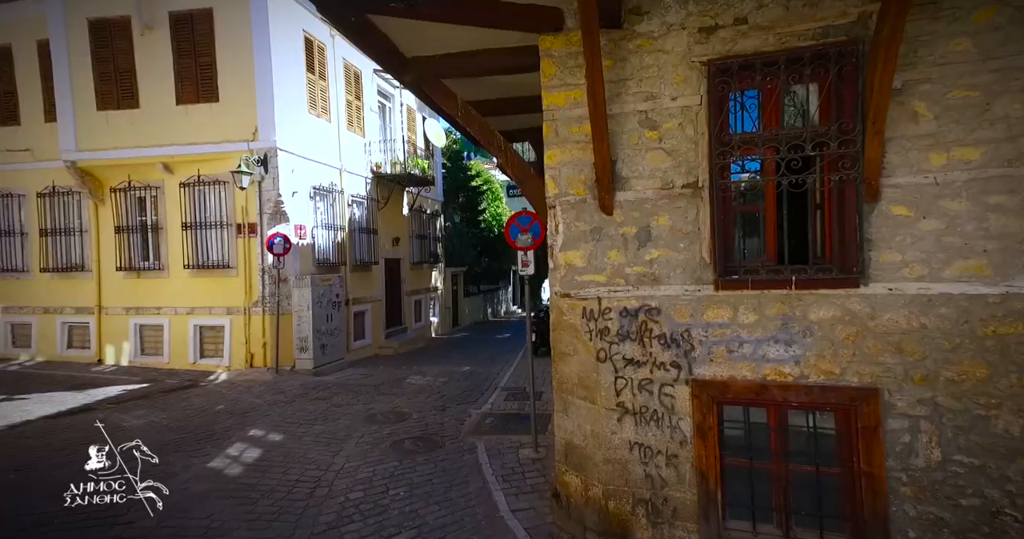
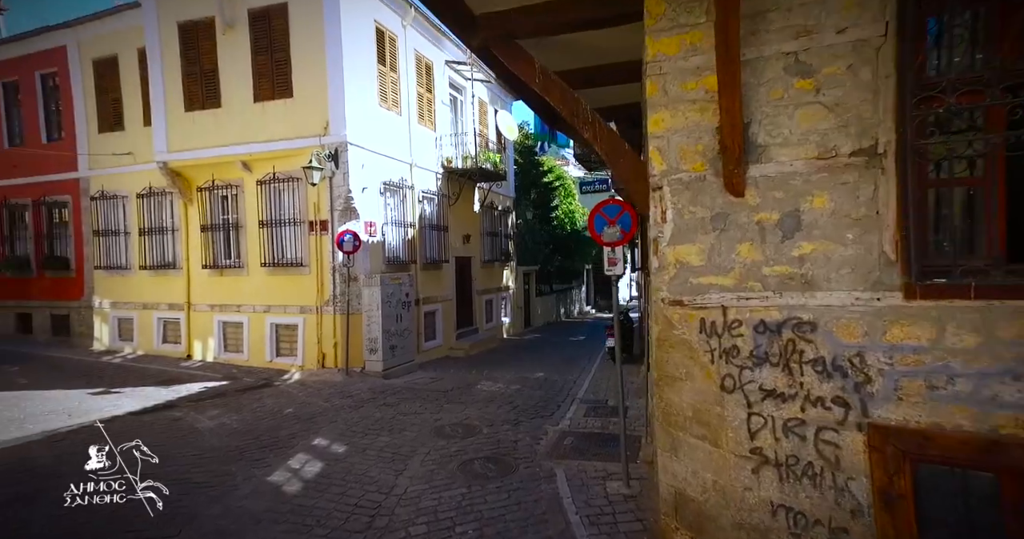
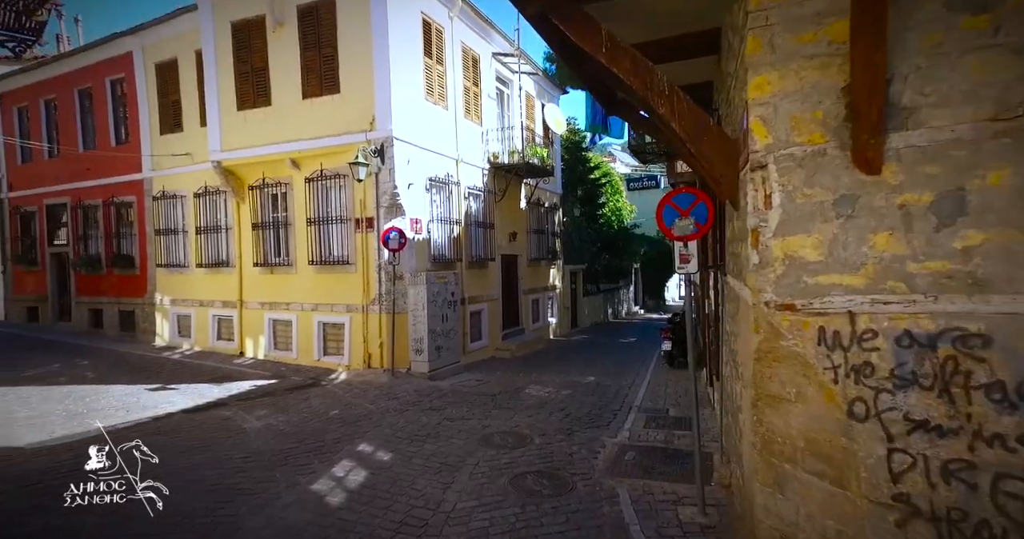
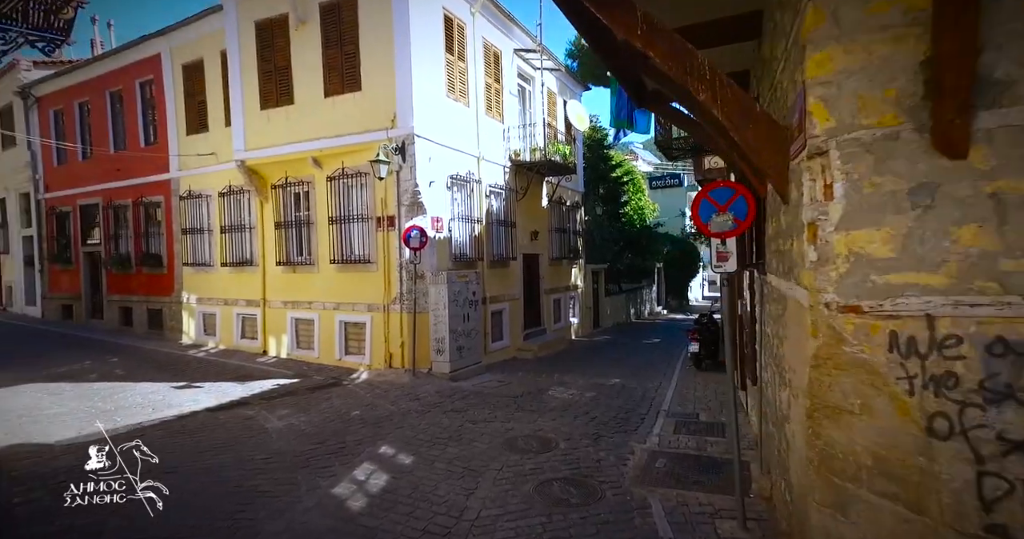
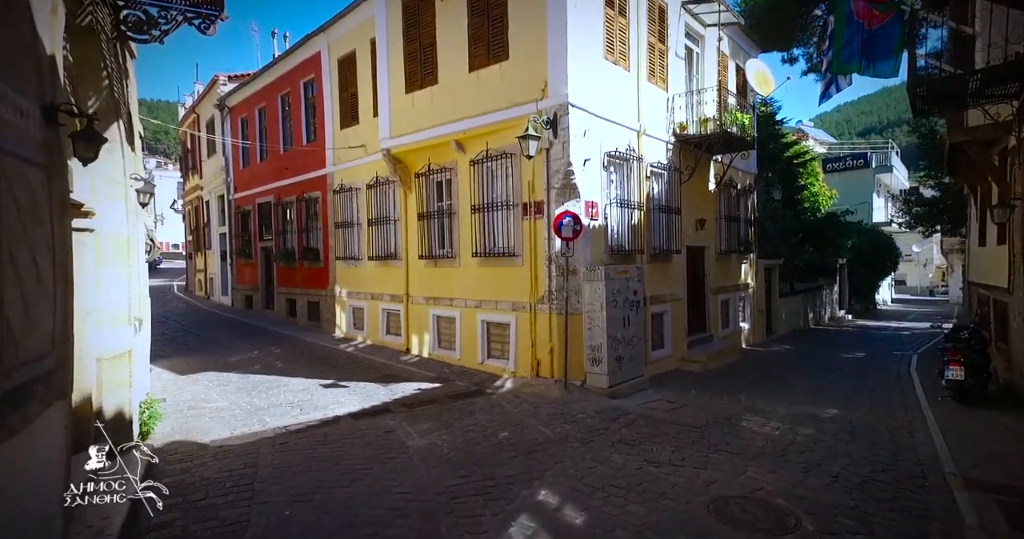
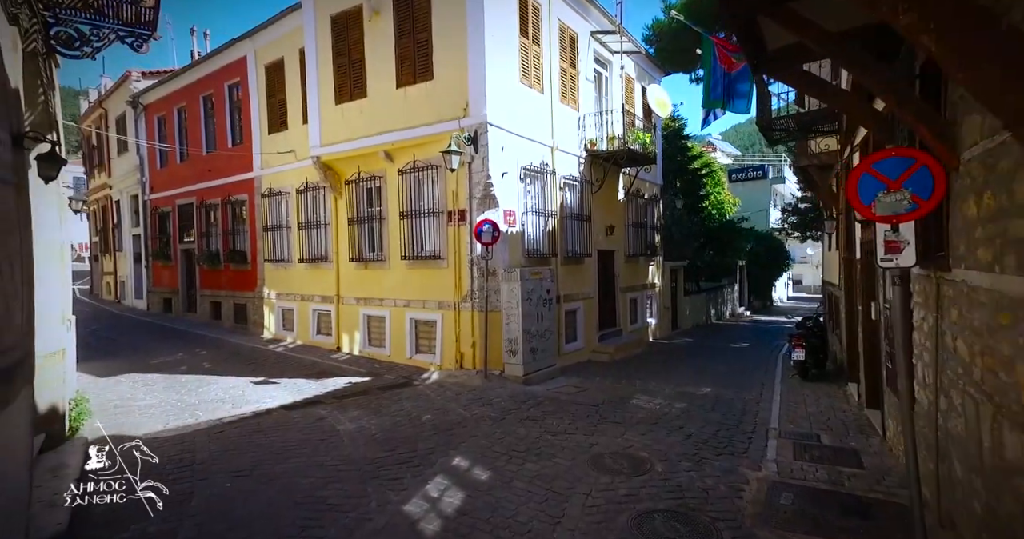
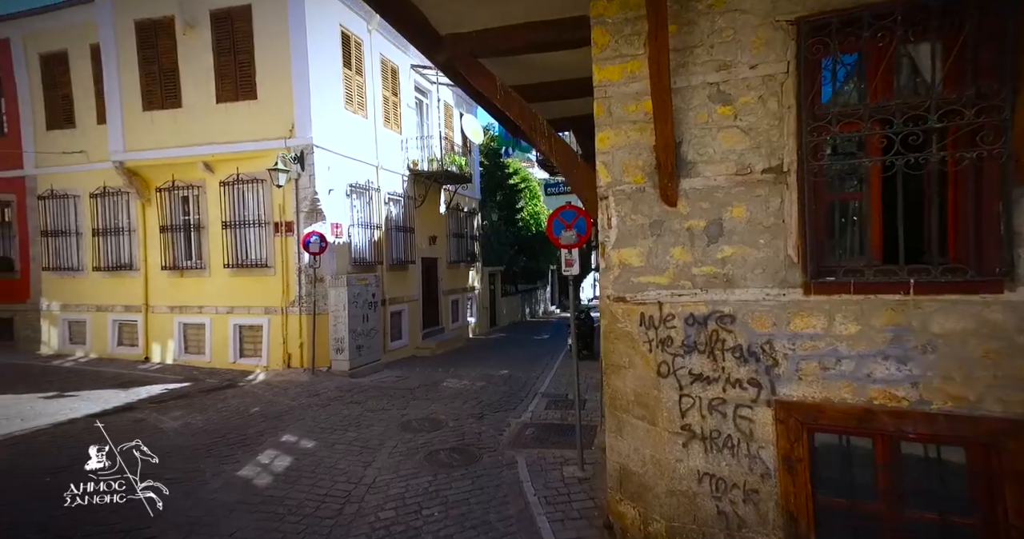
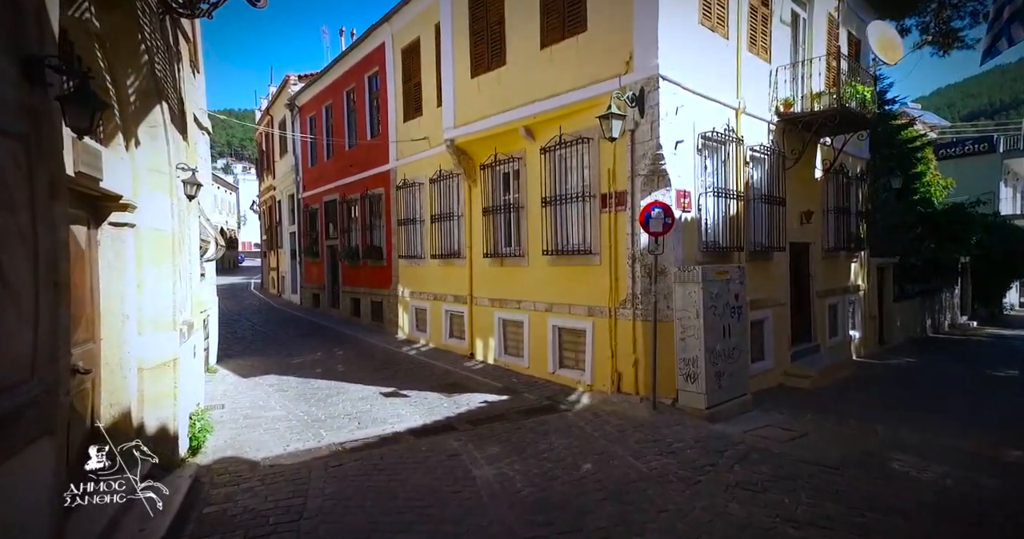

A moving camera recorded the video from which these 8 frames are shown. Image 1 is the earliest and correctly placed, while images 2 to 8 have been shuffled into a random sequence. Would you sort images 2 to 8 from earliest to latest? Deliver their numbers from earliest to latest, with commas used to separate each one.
7, 2, 3, 4, 6, 5, 8
